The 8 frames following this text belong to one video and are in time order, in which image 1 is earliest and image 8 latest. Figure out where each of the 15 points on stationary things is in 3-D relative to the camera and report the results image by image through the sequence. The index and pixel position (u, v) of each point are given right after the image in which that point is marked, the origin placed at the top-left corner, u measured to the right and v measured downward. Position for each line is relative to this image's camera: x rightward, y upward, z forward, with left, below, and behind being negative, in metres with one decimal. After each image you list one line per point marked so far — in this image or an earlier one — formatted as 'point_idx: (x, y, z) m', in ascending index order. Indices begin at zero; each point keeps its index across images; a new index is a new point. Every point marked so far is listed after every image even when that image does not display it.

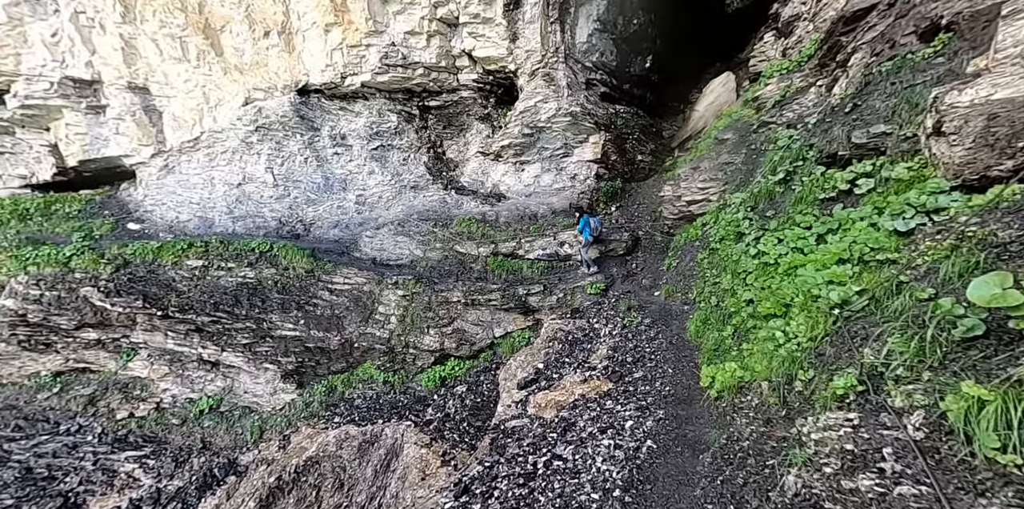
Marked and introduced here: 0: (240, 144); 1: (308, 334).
0: (-5.9, +2.4, +10.9) m
1: (-4.1, -1.6, +10.0) m
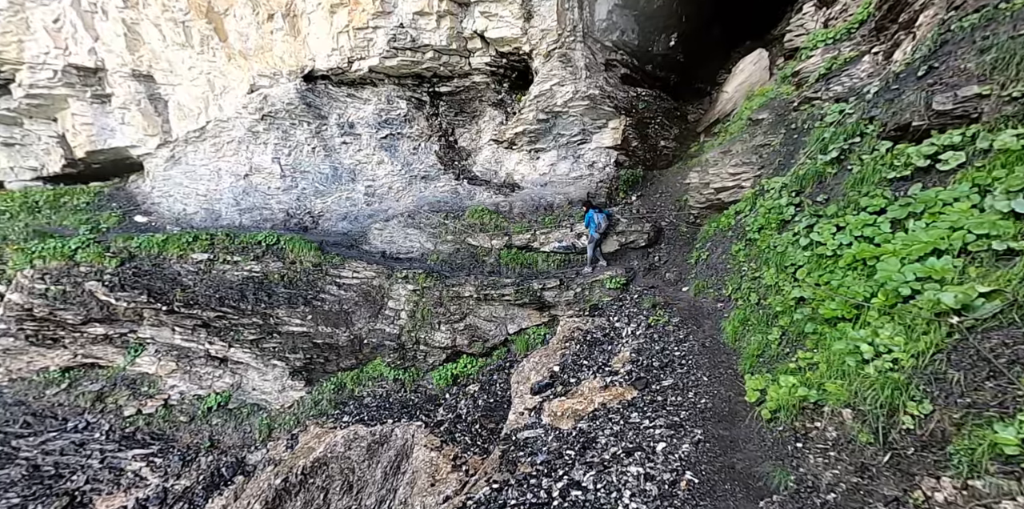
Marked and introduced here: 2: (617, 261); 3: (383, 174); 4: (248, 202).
0: (-5.6, +2.6, +10.5) m
1: (-3.8, -1.5, +9.6) m
2: (+2.1, -0.1, +10.2) m
3: (-3.0, +1.9, +11.4) m
4: (-5.8, +1.1, +10.8) m
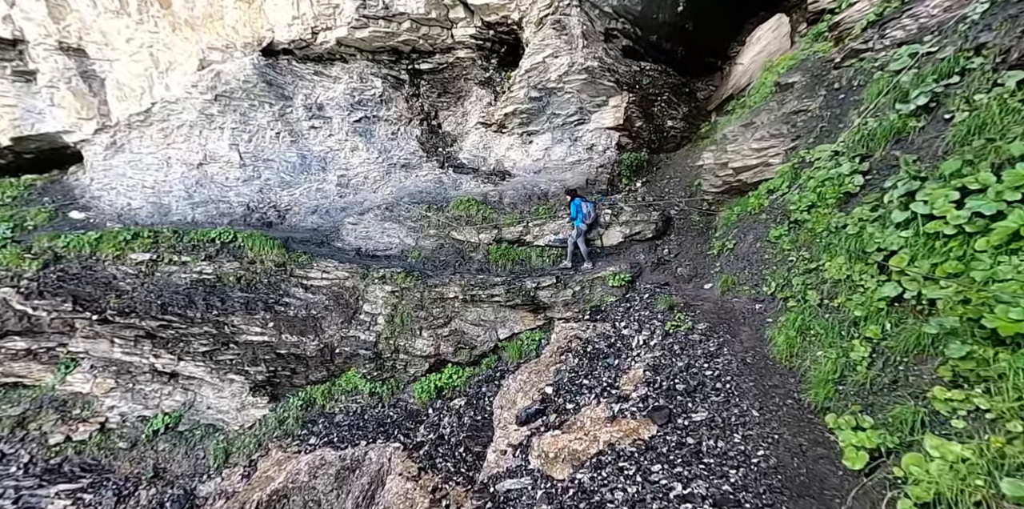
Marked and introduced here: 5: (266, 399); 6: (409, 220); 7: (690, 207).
0: (-5.8, +2.6, +9.3) m
1: (-3.9, -1.4, +8.4) m
2: (+1.9, 0.0, +9.0) m
3: (-3.2, +1.9, +10.2) m
4: (-6.0, +1.2, +9.6) m
5: (-4.0, -2.4, +8.2) m
6: (-2.1, +0.7, +10.0) m
7: (+3.2, +0.9, +9.0) m
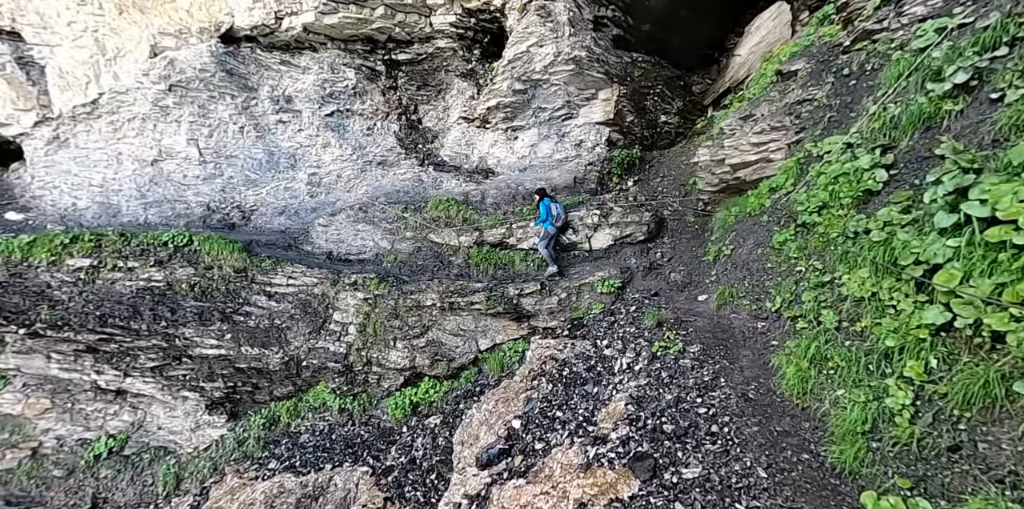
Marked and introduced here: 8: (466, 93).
0: (-6.2, +2.5, +8.6) m
1: (-4.2, -1.5, +7.7) m
2: (+1.6, -0.1, +8.4) m
3: (-3.5, +1.8, +9.5) m
4: (-6.3, +1.1, +8.9) m
5: (-4.3, -2.5, +7.5) m
6: (-2.4, +0.6, +9.3) m
7: (+2.9, +0.8, +8.4) m
8: (-0.9, +3.2, +9.9) m
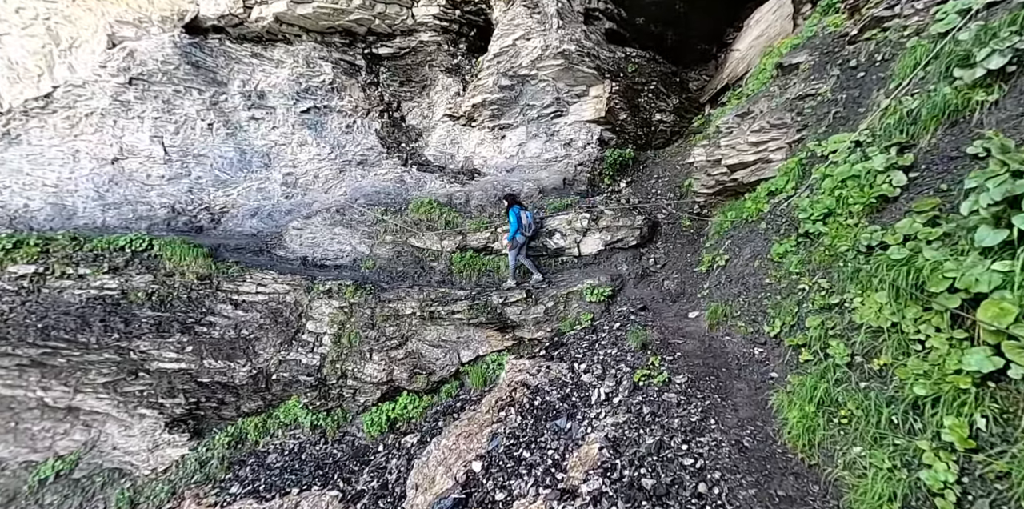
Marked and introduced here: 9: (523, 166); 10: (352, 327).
0: (-6.4, +2.4, +8.1) m
1: (-4.5, -1.6, +7.2) m
2: (+1.4, -0.2, +7.9) m
3: (-3.8, +1.8, +9.0) m
4: (-6.5, +1.0, +8.4) m
5: (-4.6, -2.5, +7.0) m
6: (-2.6, +0.5, +8.8) m
7: (+2.6, +0.7, +7.9) m
8: (-1.2, +3.1, +9.4) m
9: (+0.2, +1.7, +9.3) m
10: (-2.5, -1.1, +7.7) m
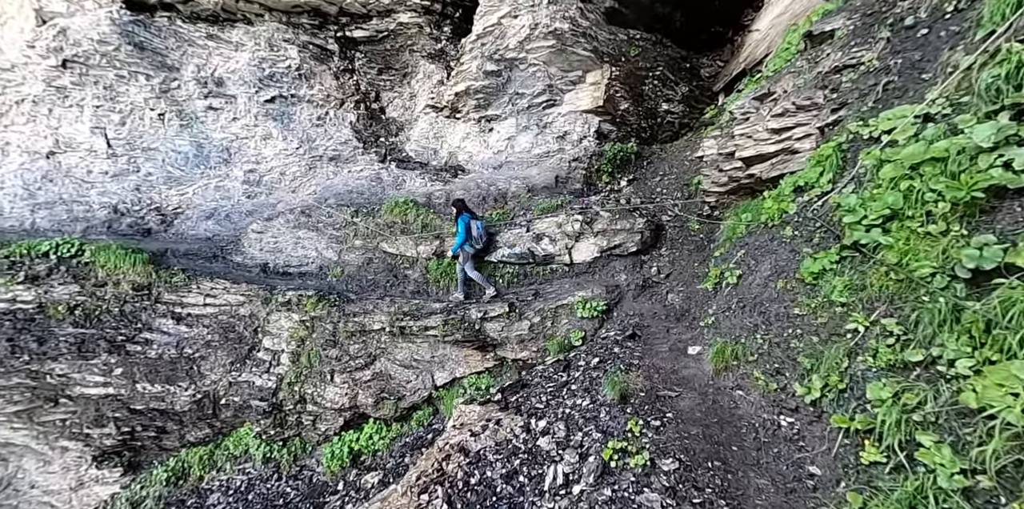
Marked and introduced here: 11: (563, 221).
0: (-6.6, +2.3, +7.3) m
1: (-4.8, -1.7, +6.3) m
2: (+1.1, -0.3, +6.8) m
3: (-4.0, +1.7, +8.1) m
4: (-6.8, +0.9, +7.5) m
5: (-4.9, -2.6, +6.1) m
6: (-2.9, +0.4, +7.9) m
7: (+2.4, +0.6, +6.8) m
8: (-1.4, +3.0, +8.4) m
9: (0.0, +1.5, +8.3) m
10: (-2.8, -1.2, +6.8) m
11: (+0.7, +0.5, +7.0) m
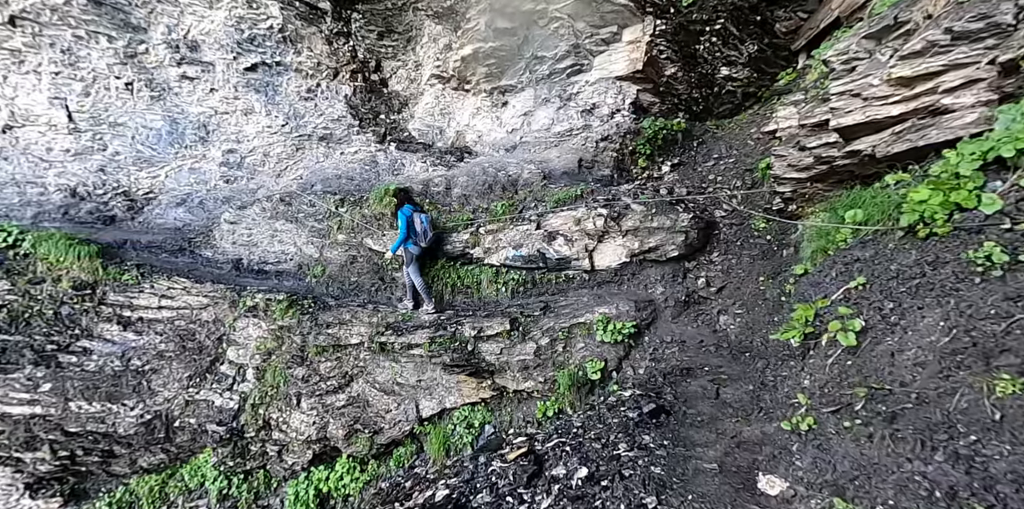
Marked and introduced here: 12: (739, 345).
0: (-6.5, +2.5, +6.4) m
1: (-4.8, -1.6, +5.4) m
2: (+1.2, -0.3, +5.3) m
3: (-3.7, +1.7, +7.0) m
4: (-6.6, +1.0, +6.7) m
5: (-4.9, -2.6, +5.2) m
6: (-2.7, +0.5, +6.7) m
7: (+2.5, +0.5, +5.1) m
8: (-1.1, +3.0, +7.1) m
9: (+0.2, +1.5, +6.8) m
10: (-2.7, -1.2, +5.6) m
11: (+0.8, +0.4, +5.5) m
12: (+2.0, -0.7, +4.2) m
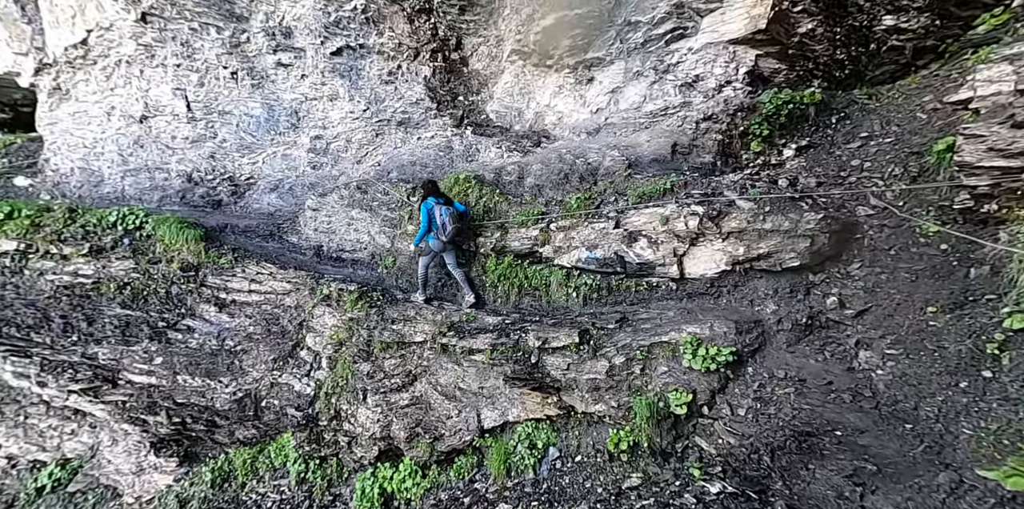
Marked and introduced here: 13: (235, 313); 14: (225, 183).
0: (-5.3, +2.7, +6.9) m
1: (-4.0, -1.5, +5.7) m
2: (+1.8, -0.4, +4.3) m
3: (-2.5, +1.9, +7.0) m
4: (-5.4, +1.3, +7.3) m
5: (-4.2, -2.4, +5.6) m
6: (-1.6, +0.6, +6.5) m
7: (+3.0, +0.4, +3.8) m
8: (+0.1, +3.1, +6.4) m
9: (+1.3, +1.6, +5.9) m
10: (-1.9, -1.1, +5.5) m
11: (+1.5, +0.4, +4.6) m
12: (+2.4, -0.8, +3.1) m
13: (-3.5, -0.7, +5.9) m
14: (-4.2, +1.0, +7.1) m
